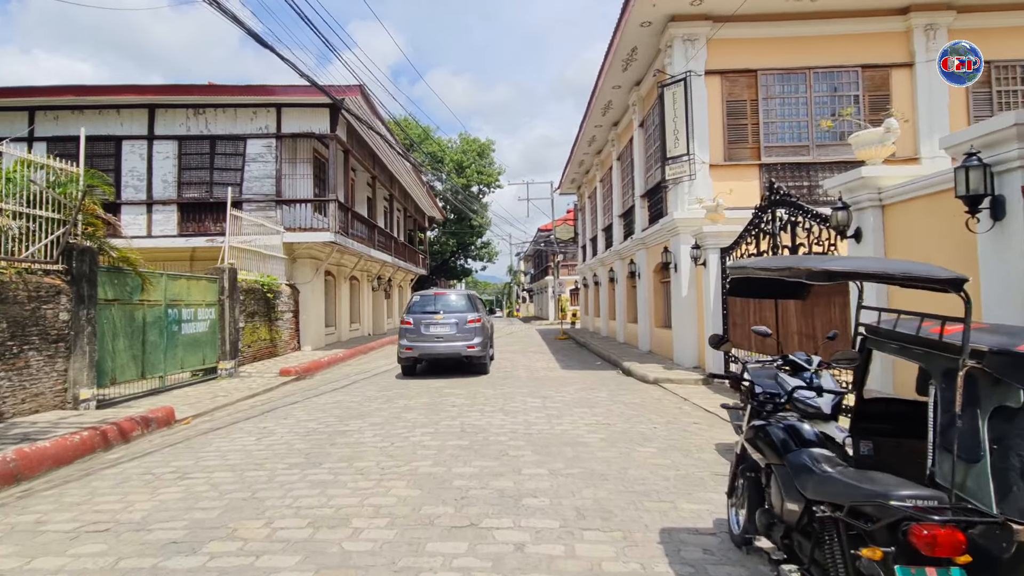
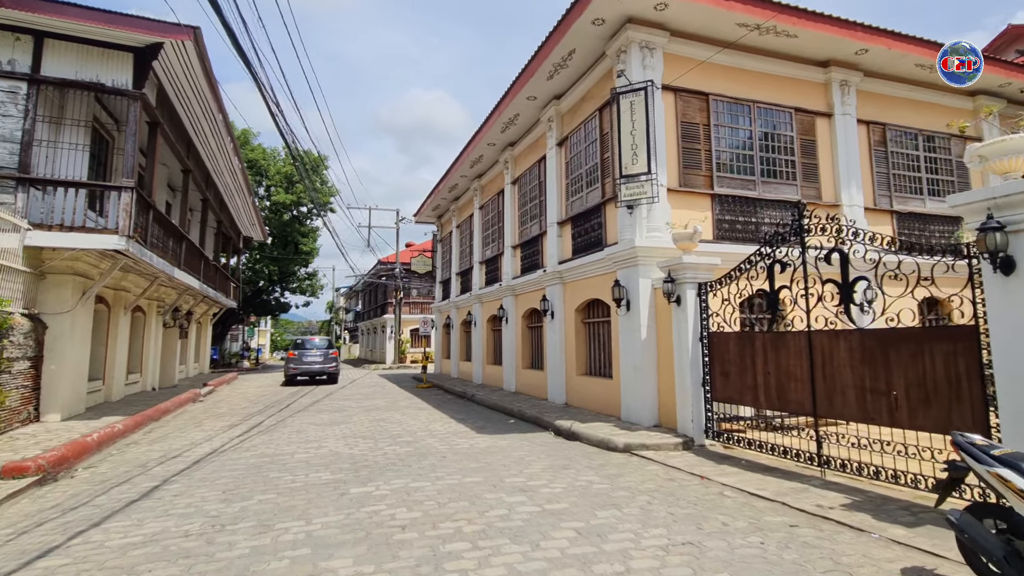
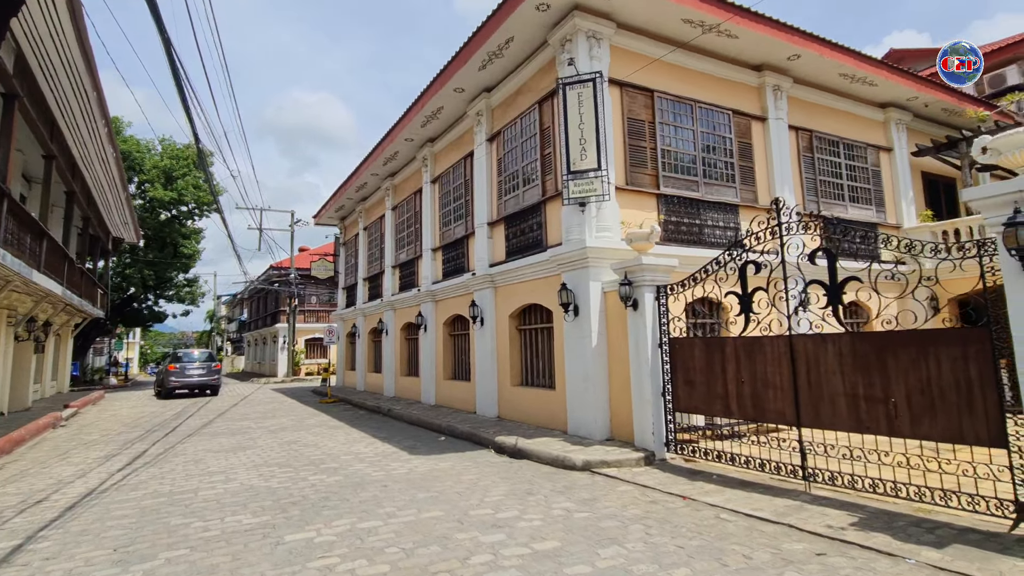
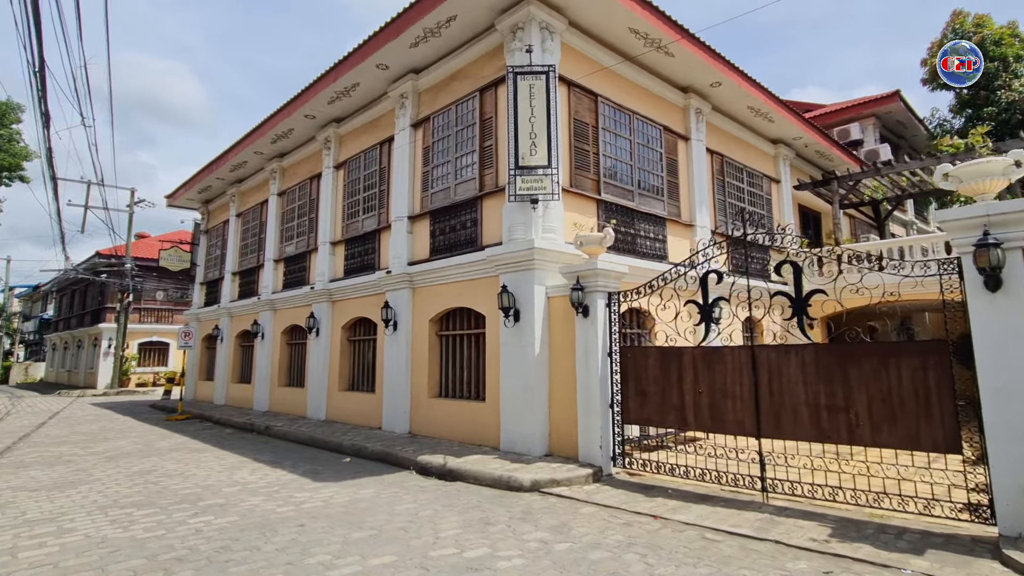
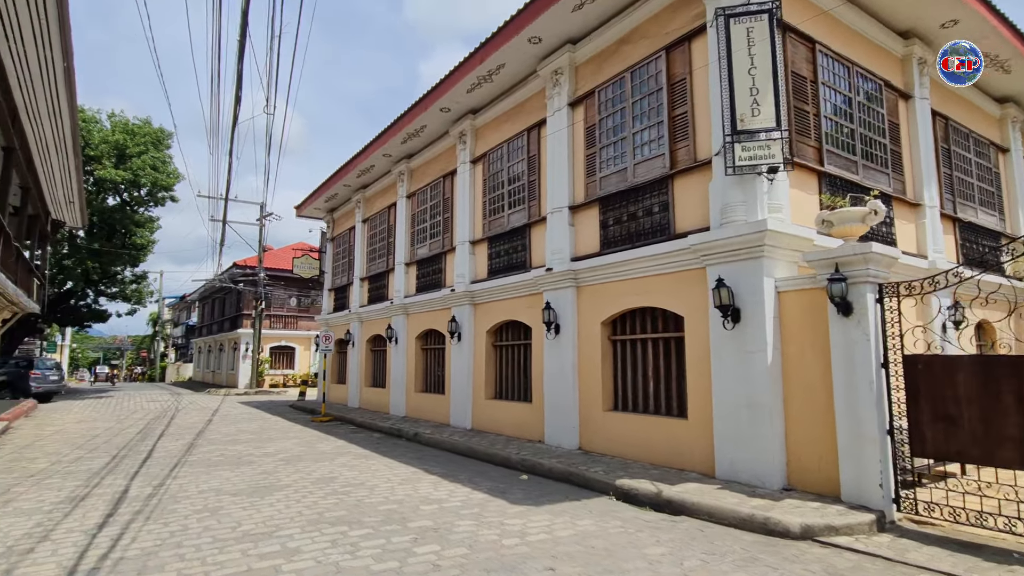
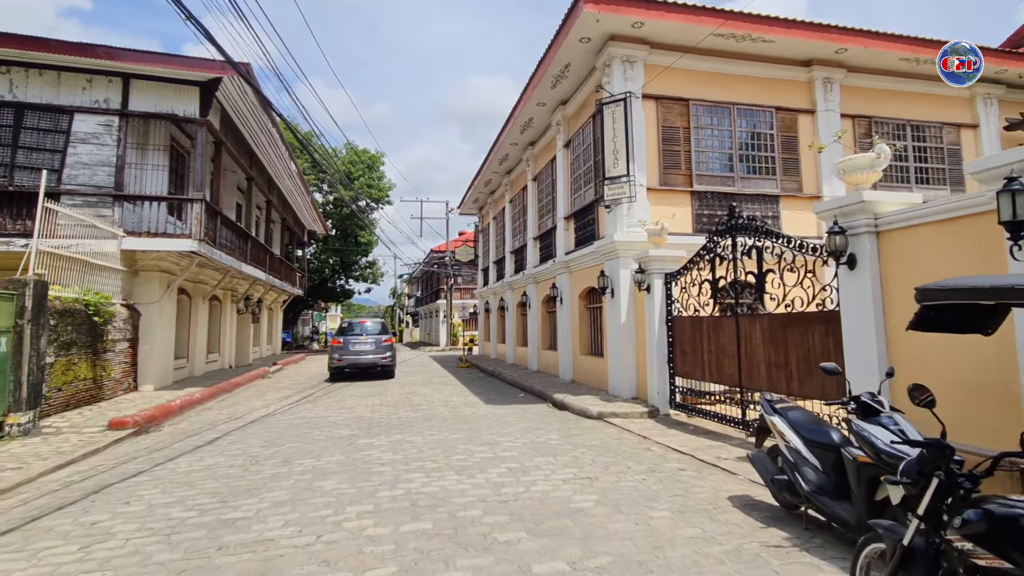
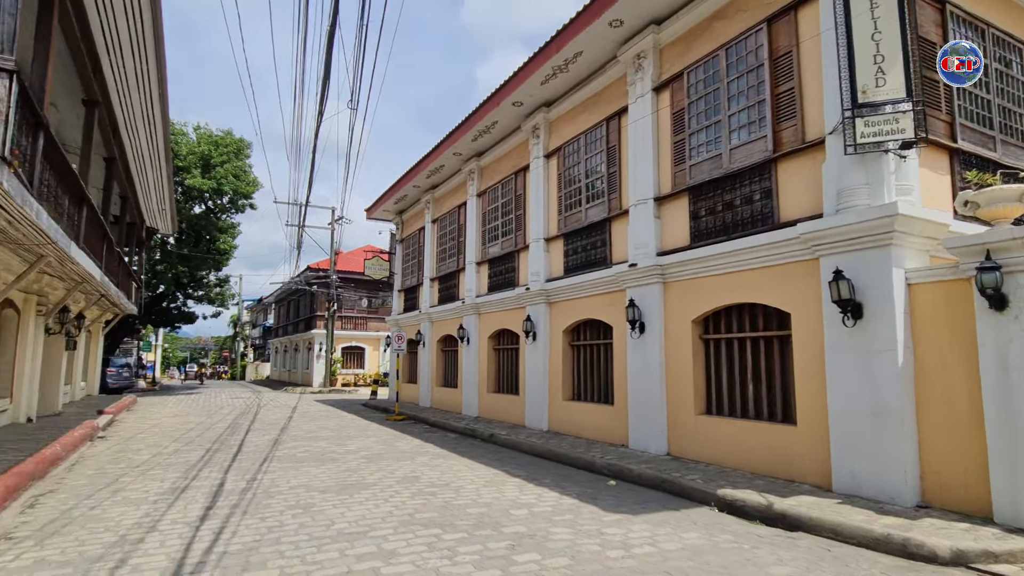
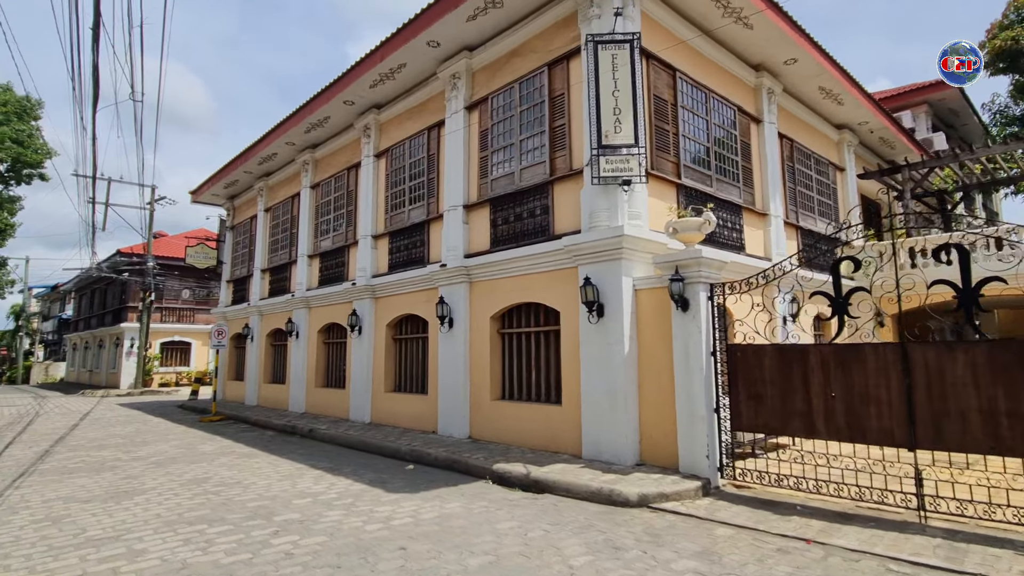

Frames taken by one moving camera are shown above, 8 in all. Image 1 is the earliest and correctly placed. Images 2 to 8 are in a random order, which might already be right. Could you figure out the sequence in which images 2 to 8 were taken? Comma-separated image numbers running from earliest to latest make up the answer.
6, 2, 3, 4, 8, 5, 7
